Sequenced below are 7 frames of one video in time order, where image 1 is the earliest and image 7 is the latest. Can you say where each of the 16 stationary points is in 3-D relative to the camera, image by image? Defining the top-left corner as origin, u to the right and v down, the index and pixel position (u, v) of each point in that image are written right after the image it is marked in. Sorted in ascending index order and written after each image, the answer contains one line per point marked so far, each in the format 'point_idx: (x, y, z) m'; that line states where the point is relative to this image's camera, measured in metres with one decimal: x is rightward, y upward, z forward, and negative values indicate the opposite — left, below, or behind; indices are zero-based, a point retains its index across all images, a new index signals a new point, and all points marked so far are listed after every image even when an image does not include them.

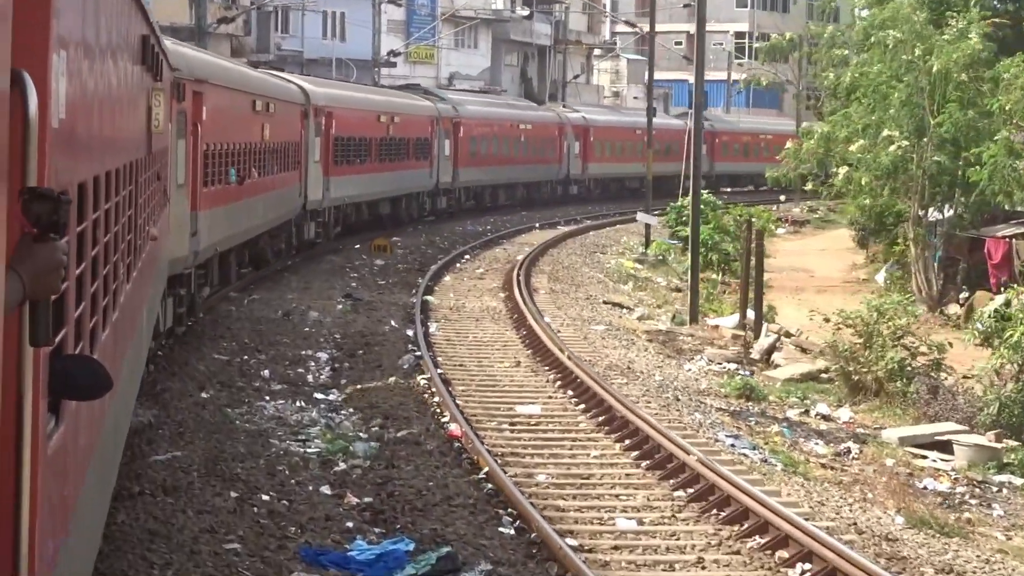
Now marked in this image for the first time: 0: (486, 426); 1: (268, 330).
0: (-0.1, -0.7, +10.6) m
1: (-1.7, -0.3, +15.4) m
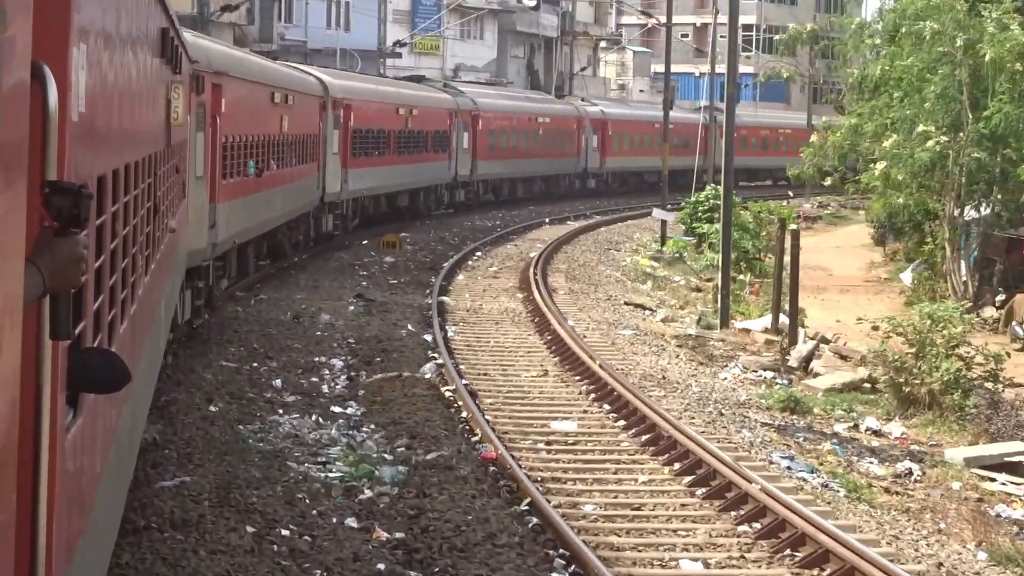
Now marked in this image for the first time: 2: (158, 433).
0: (0.0, -0.7, +9.8) m
1: (-1.5, -0.3, +14.5) m
2: (-1.5, -0.6, +9.6) m
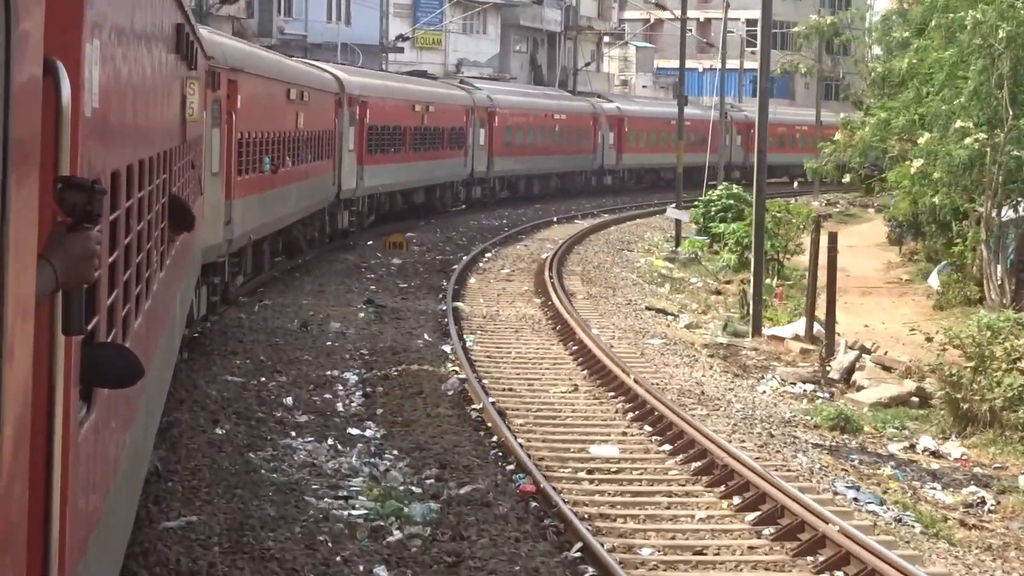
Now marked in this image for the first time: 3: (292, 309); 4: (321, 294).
0: (+0.2, -0.7, +8.8) m
1: (-1.4, -0.3, +13.6) m
2: (-1.4, -0.7, +8.7) m
3: (-1.6, -0.2, +16.0) m
4: (-1.5, -0.1, +17.7) m
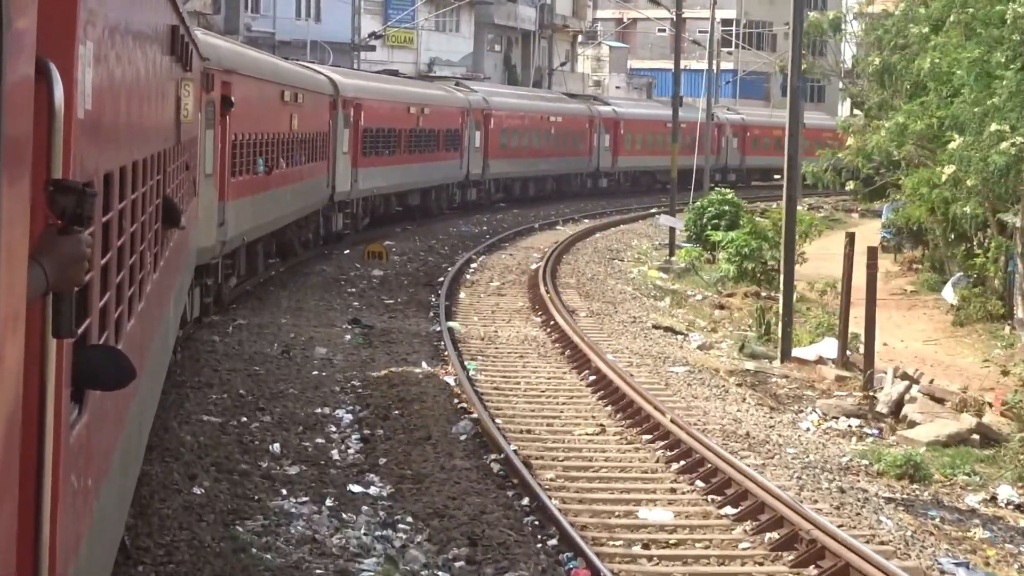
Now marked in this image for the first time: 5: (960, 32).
0: (+0.3, -0.9, +7.3) m
1: (-1.3, -0.5, +12.1) m
2: (-1.2, -0.8, +7.1) m
3: (-1.6, -0.3, +14.5) m
4: (-1.5, -0.2, +16.1) m
5: (+3.9, +2.2, +19.7) m
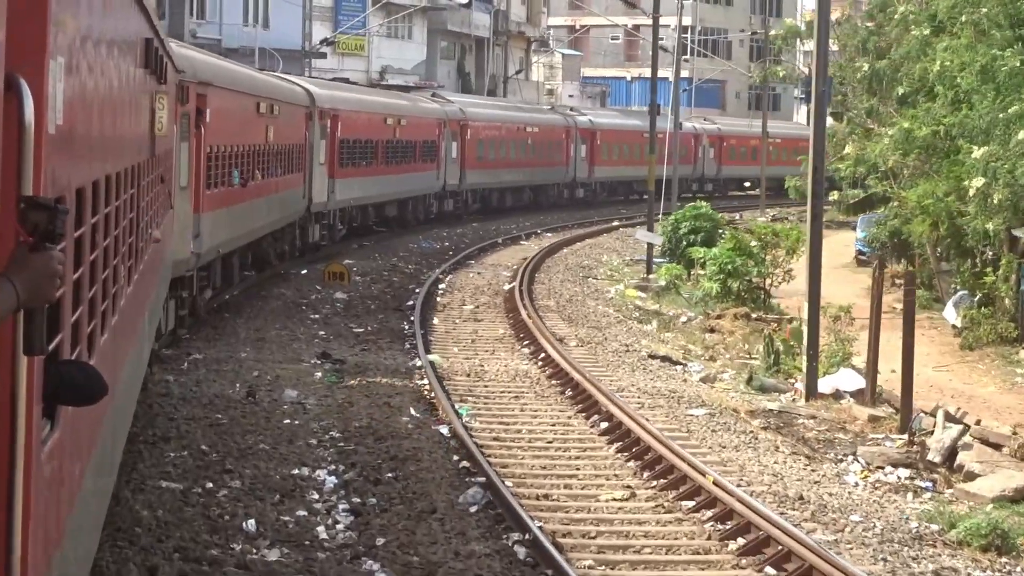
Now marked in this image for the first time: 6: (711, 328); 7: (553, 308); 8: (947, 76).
0: (+0.5, -1.0, +5.8) m
1: (-1.3, -0.6, +10.4) m
2: (-1.1, -0.9, +5.5) m
3: (-1.6, -0.5, +12.9) m
4: (-1.6, -0.4, +14.5) m
5: (+3.7, +2.1, +18.2) m
6: (+1.7, -0.4, +19.7) m
7: (+0.3, -0.2, +19.1) m
8: (+3.6, +1.8, +18.7) m
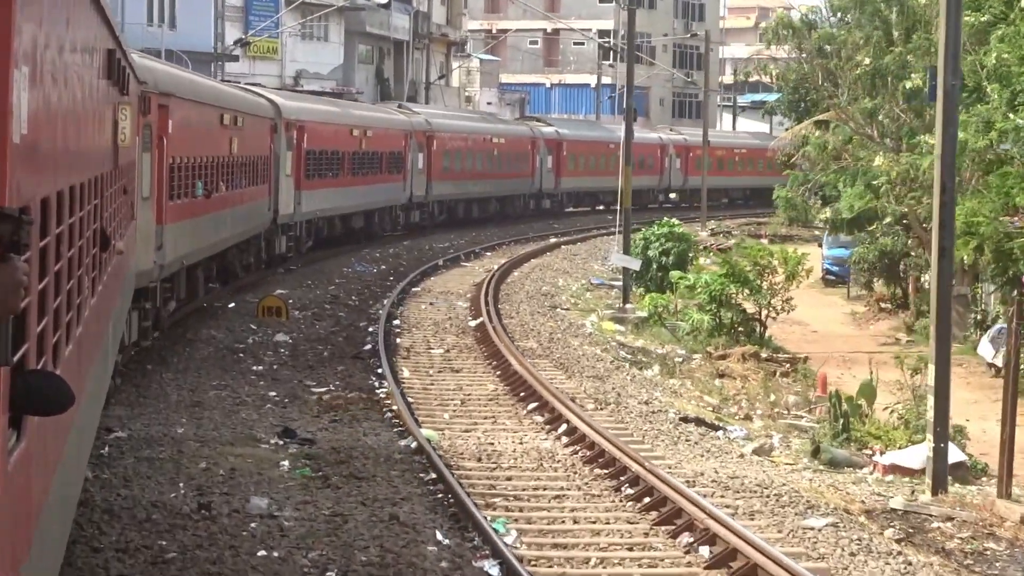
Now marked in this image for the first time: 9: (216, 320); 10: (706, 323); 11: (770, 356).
0: (+0.9, -1.2, +2.7) m
1: (-1.1, -0.9, +7.3) m
2: (-0.6, -1.2, +2.4) m
3: (-1.5, -0.7, +9.7) m
4: (-1.6, -0.6, +11.3) m
5: (+3.6, +1.8, +15.3) m
6: (+1.5, -0.6, +16.7) m
7: (+0.2, -0.4, +16.0) m
8: (+3.4, +1.5, +15.7) m
9: (-2.2, -0.2, +16.8) m
10: (+1.7, -0.3, +19.7) m
11: (+2.1, -0.5, +18.1) m
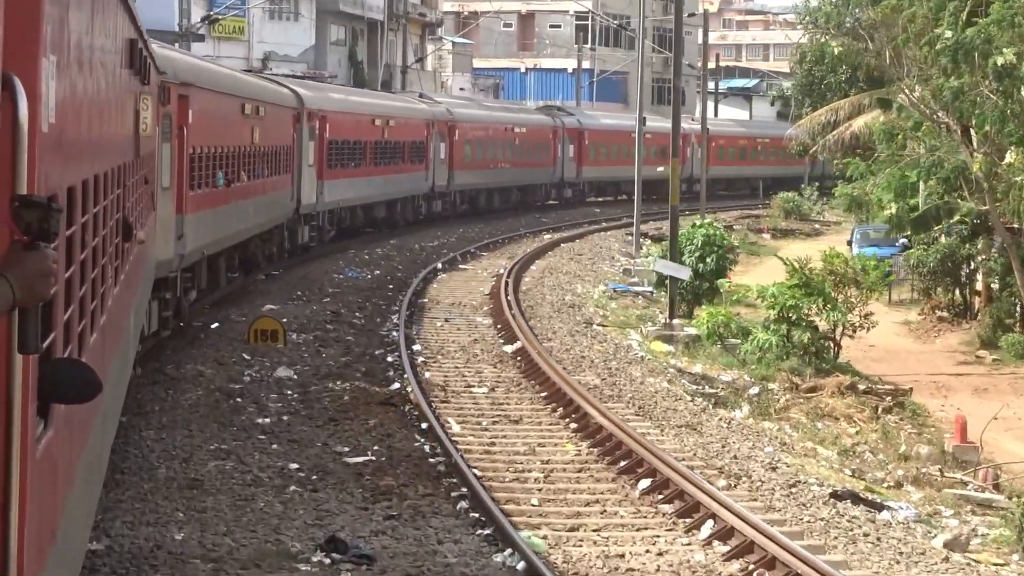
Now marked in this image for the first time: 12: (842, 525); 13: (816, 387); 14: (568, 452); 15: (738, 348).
0: (+1.6, -1.4, -0.4) m
1: (-0.5, -1.1, +4.2) m
2: (0.0, -1.4, -0.8) m
3: (-1.0, -0.9, +6.5) m
4: (-1.1, -0.8, +8.2) m
5: (+3.9, +1.7, +12.3) m
6: (+1.9, -0.8, +13.6) m
7: (+0.5, -0.6, +12.9) m
8: (+3.8, +1.4, +12.7) m
9: (-1.9, -0.3, +13.7) m
10: (+2.0, -0.4, +16.6) m
11: (+2.4, -0.7, +15.0) m
12: (+1.3, -0.9, +8.7) m
13: (+2.0, -0.7, +14.8) m
14: (+0.2, -0.7, +10.1) m
15: (+1.8, -0.4, +17.3) m
